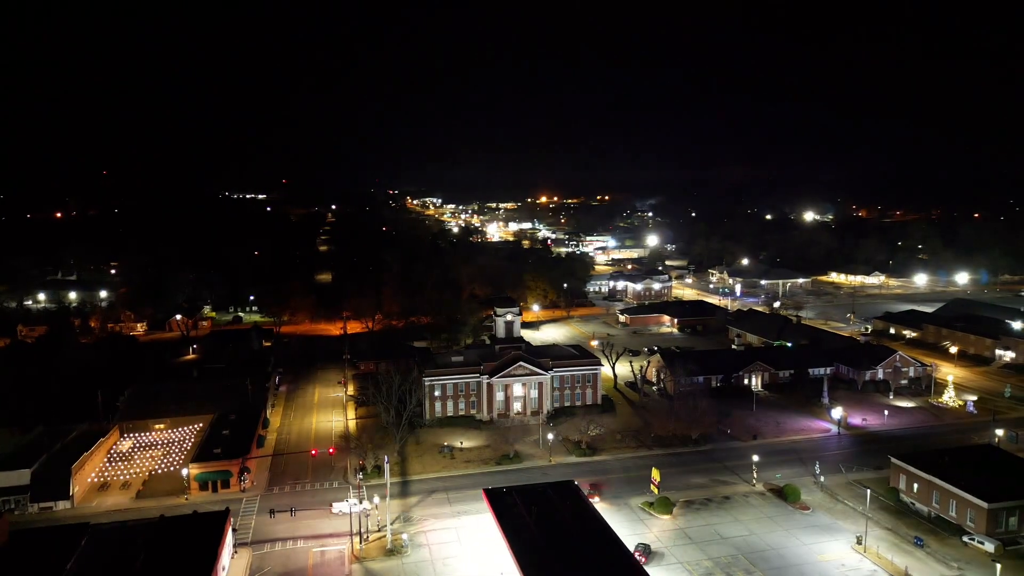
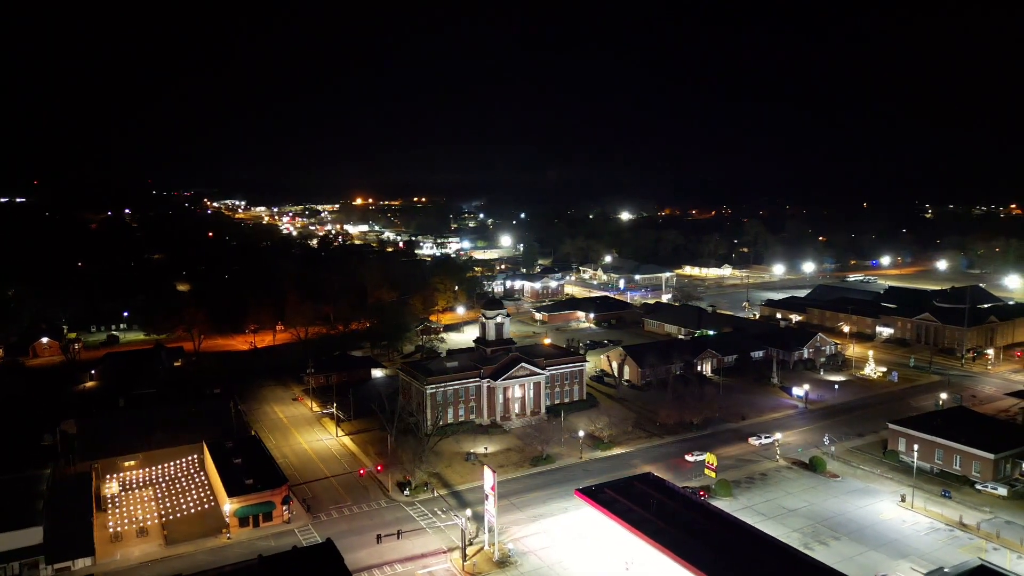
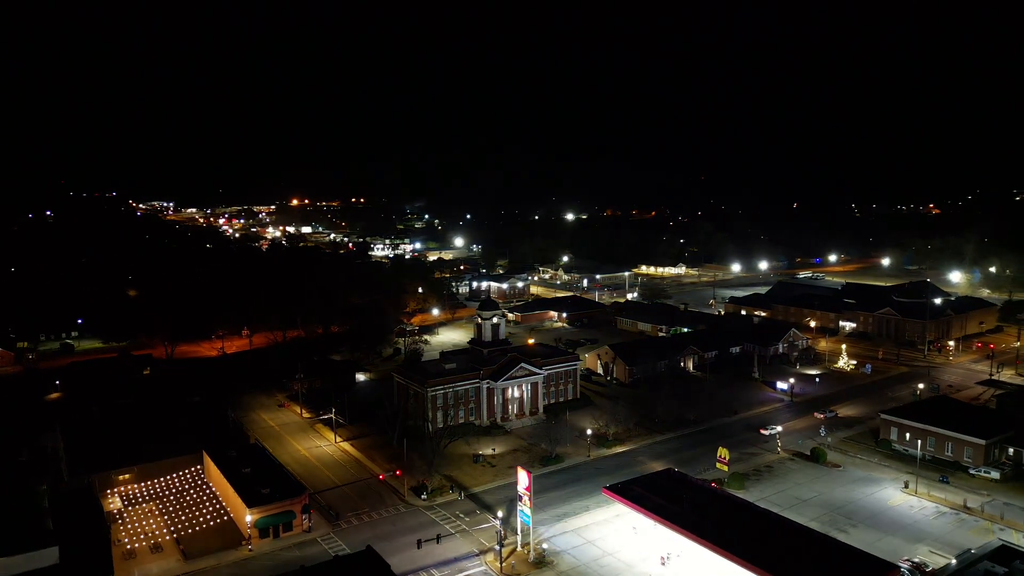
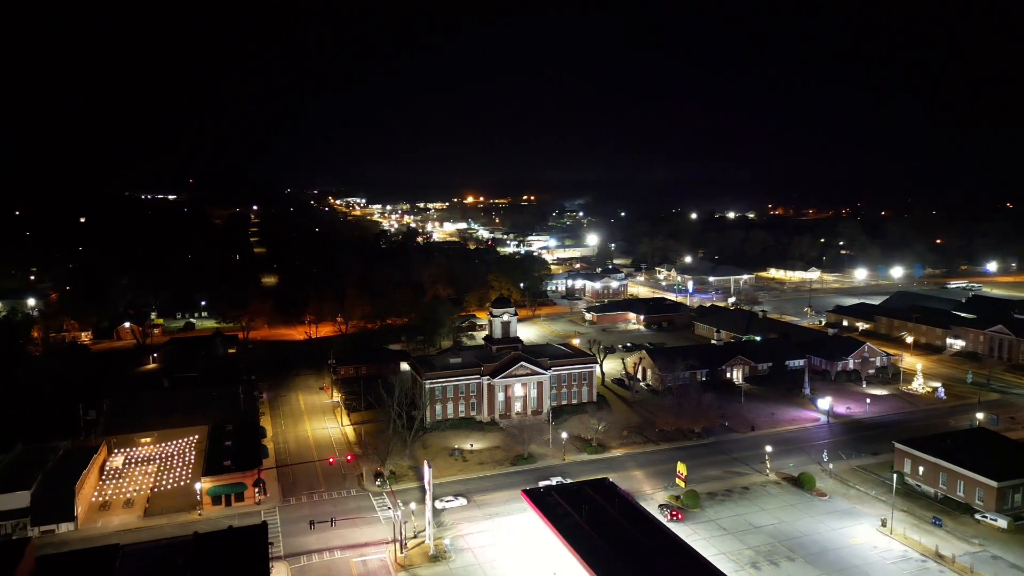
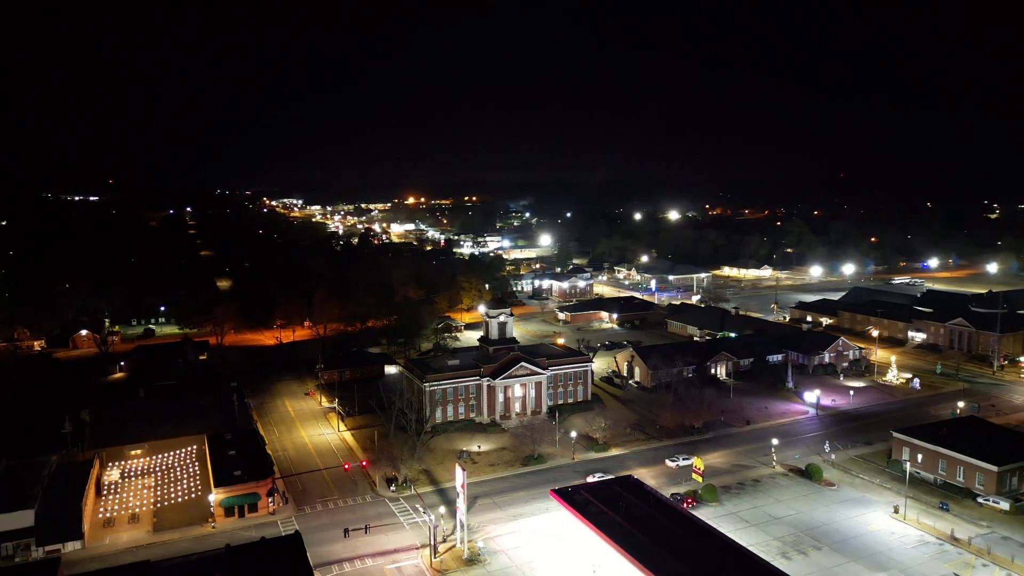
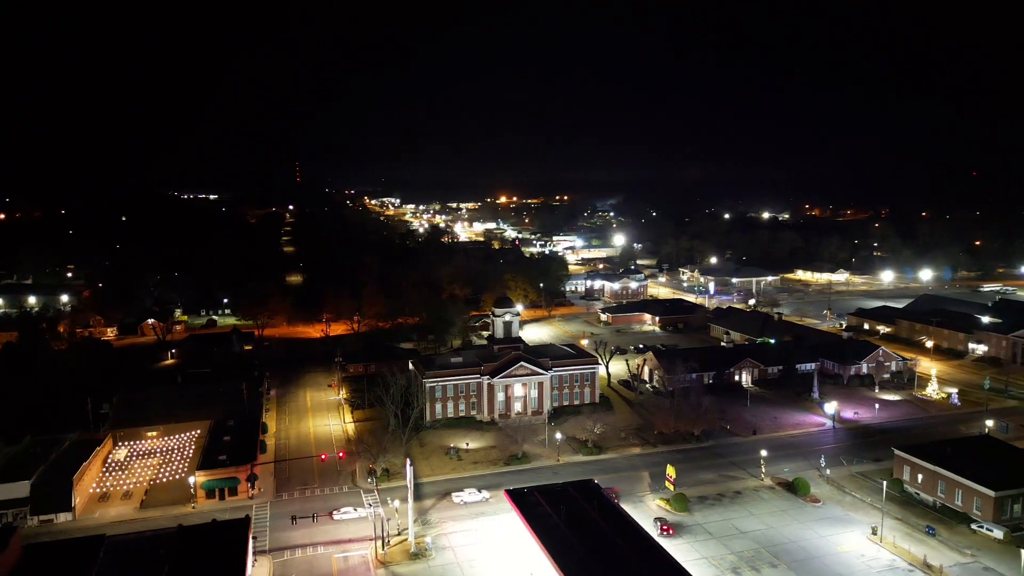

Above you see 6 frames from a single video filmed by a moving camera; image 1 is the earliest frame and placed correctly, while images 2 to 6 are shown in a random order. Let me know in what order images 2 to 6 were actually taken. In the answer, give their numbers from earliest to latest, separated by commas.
6, 4, 5, 2, 3
